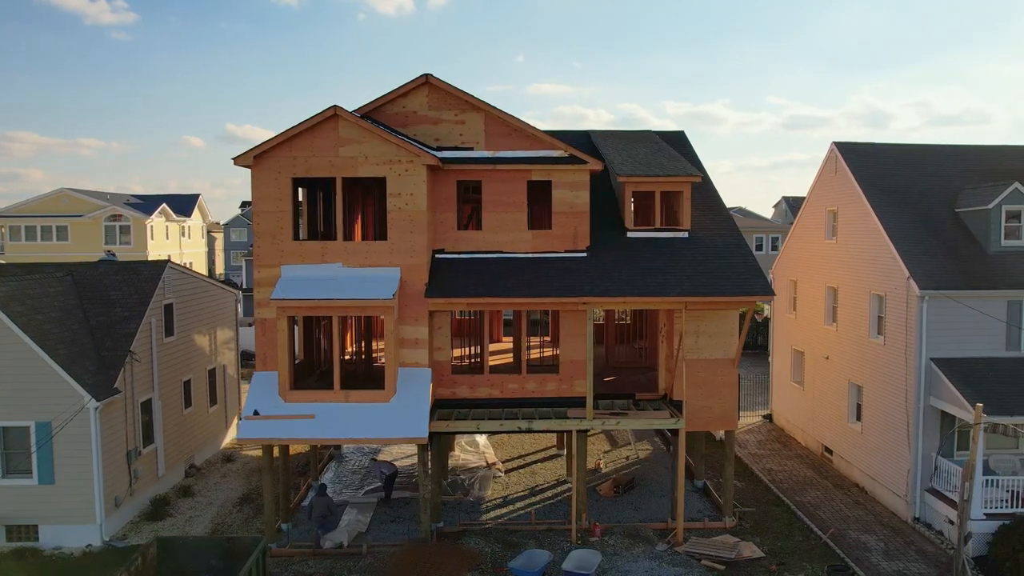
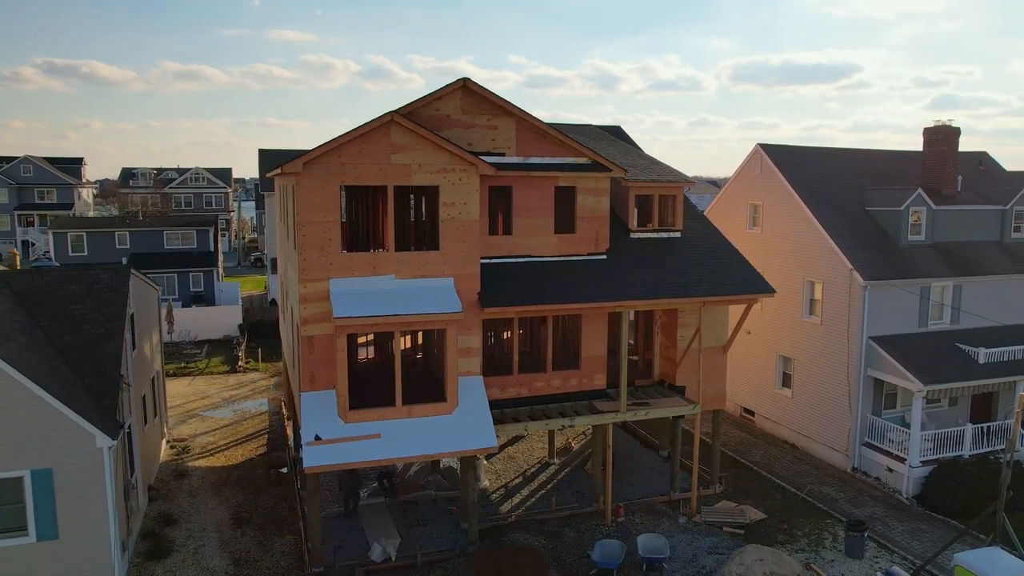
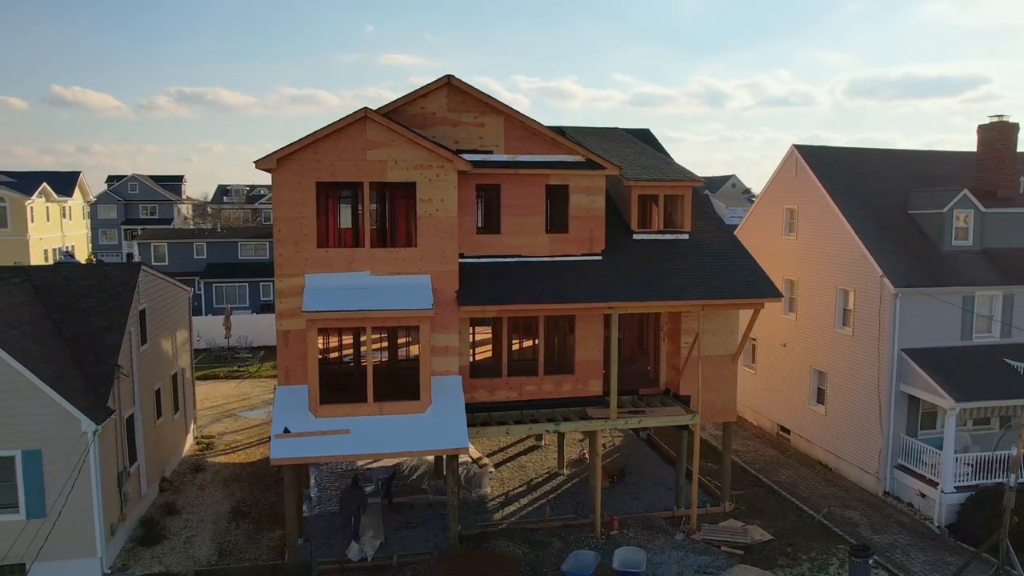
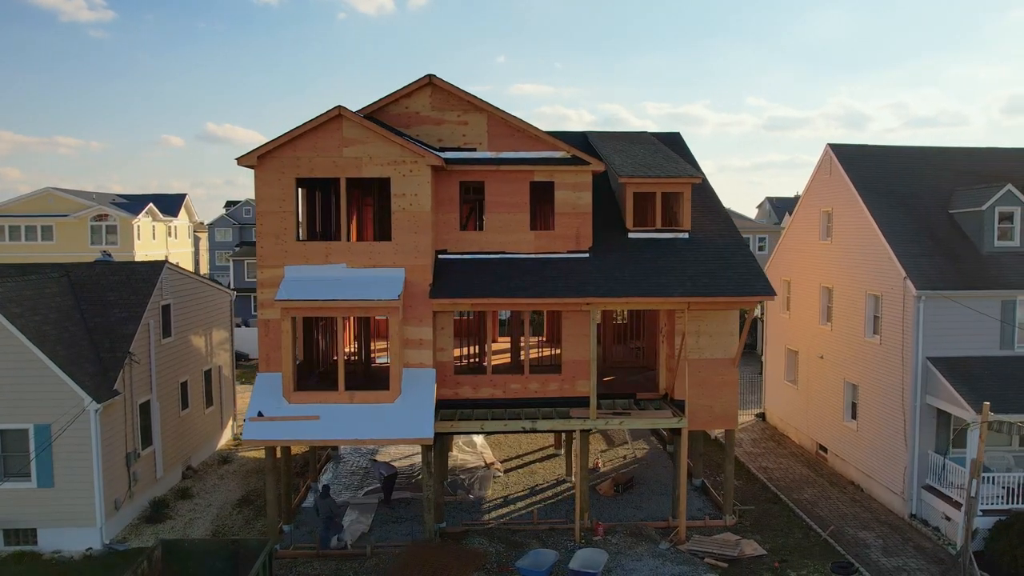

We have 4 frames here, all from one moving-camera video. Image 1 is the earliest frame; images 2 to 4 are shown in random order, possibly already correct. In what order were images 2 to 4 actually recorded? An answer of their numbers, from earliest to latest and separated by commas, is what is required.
4, 3, 2
